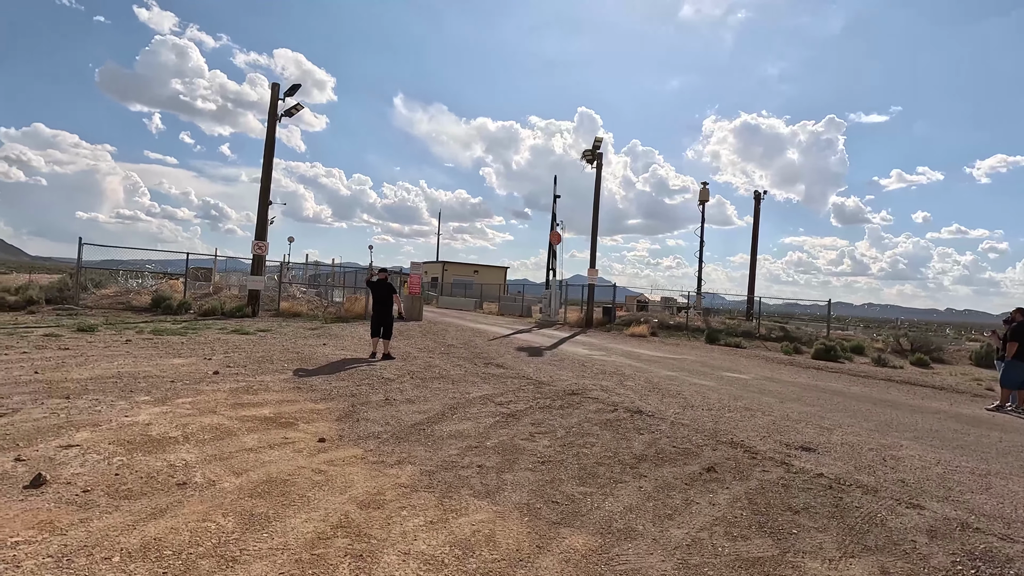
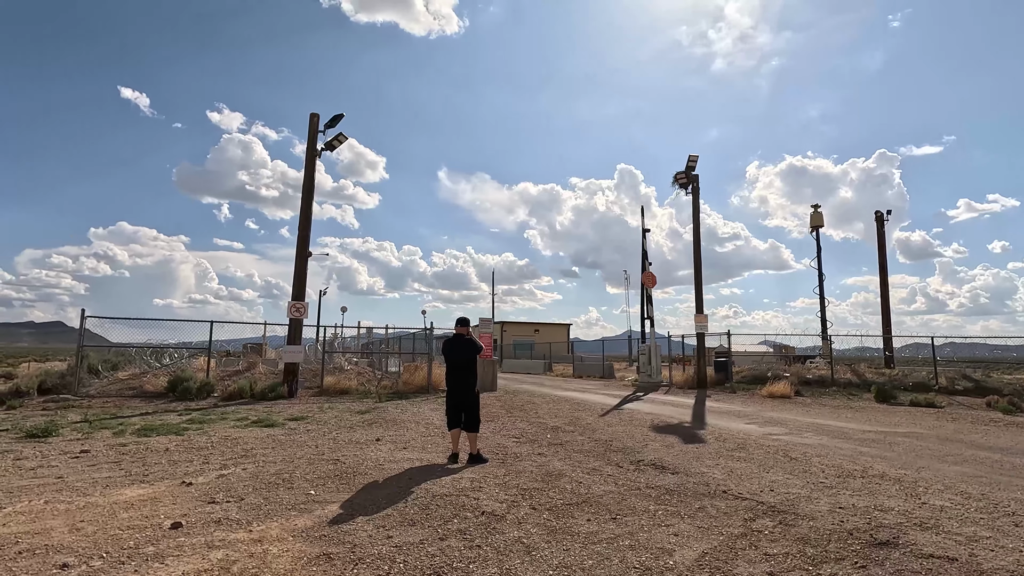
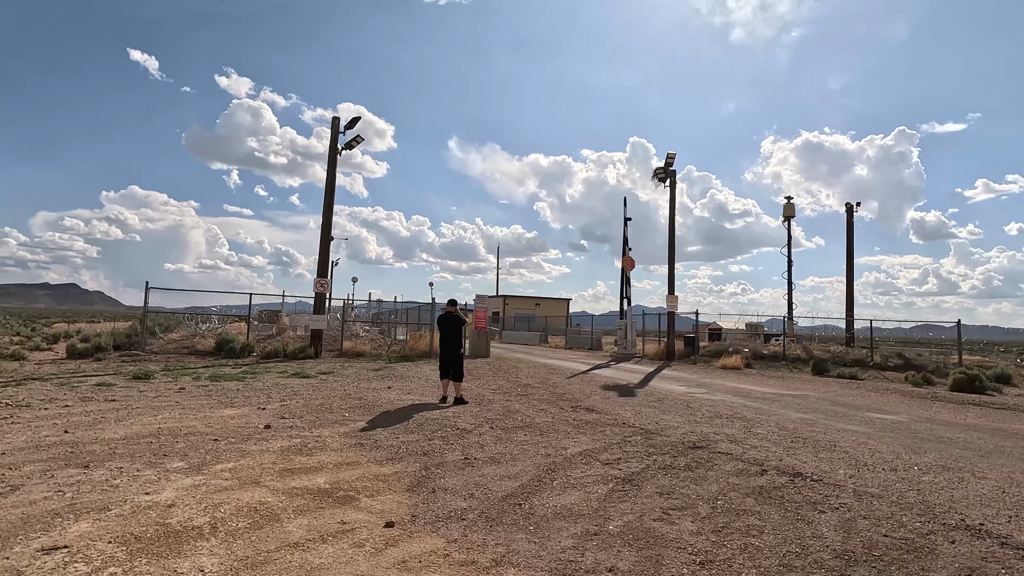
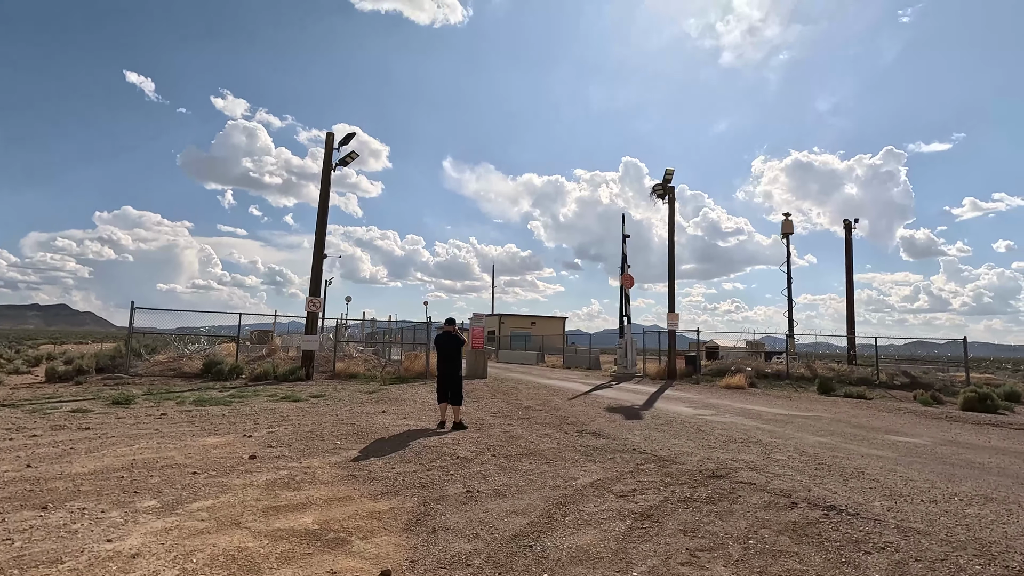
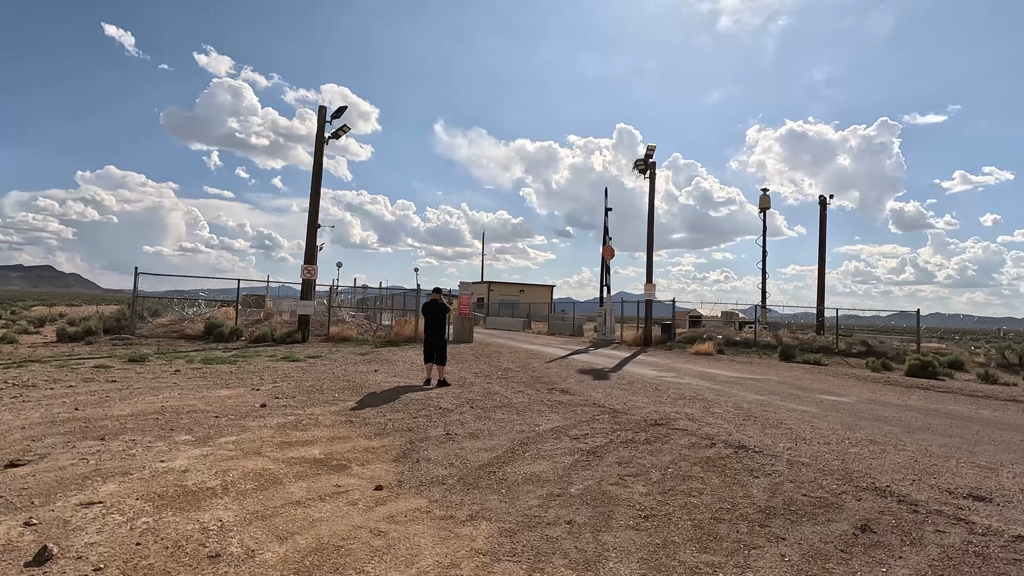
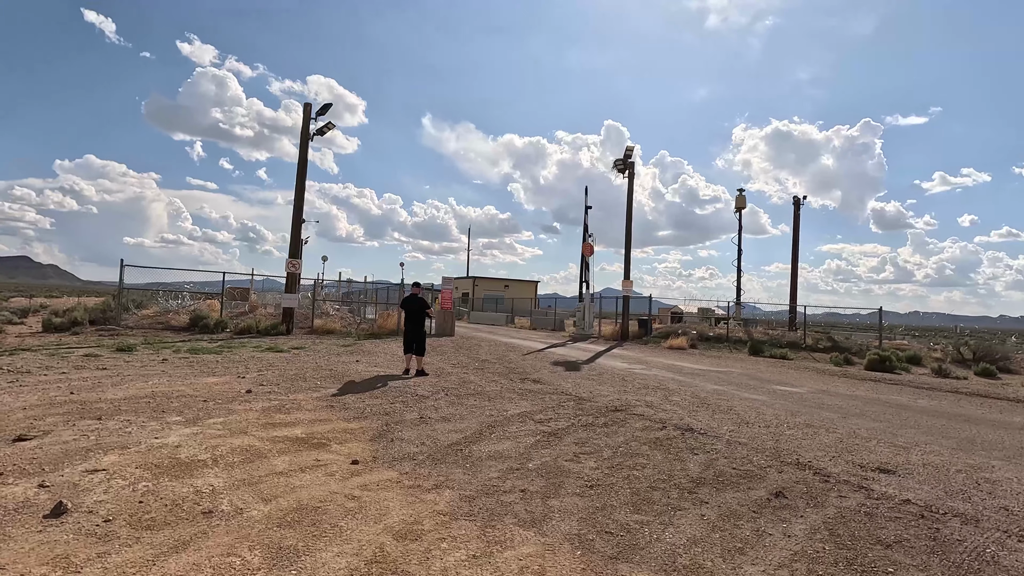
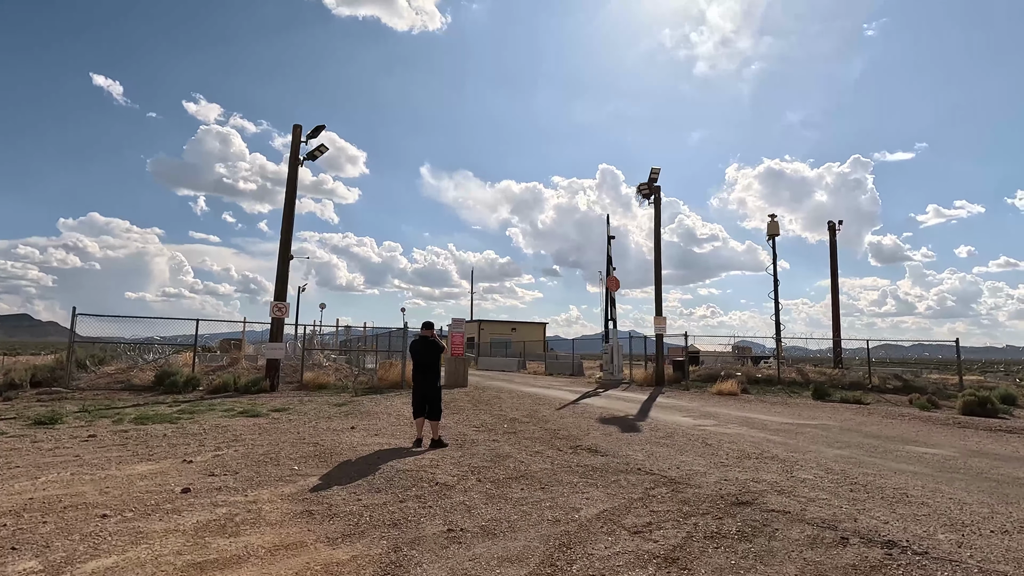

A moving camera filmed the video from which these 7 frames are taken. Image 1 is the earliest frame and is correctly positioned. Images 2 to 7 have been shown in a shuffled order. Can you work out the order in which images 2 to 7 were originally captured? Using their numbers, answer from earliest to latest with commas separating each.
6, 5, 3, 4, 7, 2
